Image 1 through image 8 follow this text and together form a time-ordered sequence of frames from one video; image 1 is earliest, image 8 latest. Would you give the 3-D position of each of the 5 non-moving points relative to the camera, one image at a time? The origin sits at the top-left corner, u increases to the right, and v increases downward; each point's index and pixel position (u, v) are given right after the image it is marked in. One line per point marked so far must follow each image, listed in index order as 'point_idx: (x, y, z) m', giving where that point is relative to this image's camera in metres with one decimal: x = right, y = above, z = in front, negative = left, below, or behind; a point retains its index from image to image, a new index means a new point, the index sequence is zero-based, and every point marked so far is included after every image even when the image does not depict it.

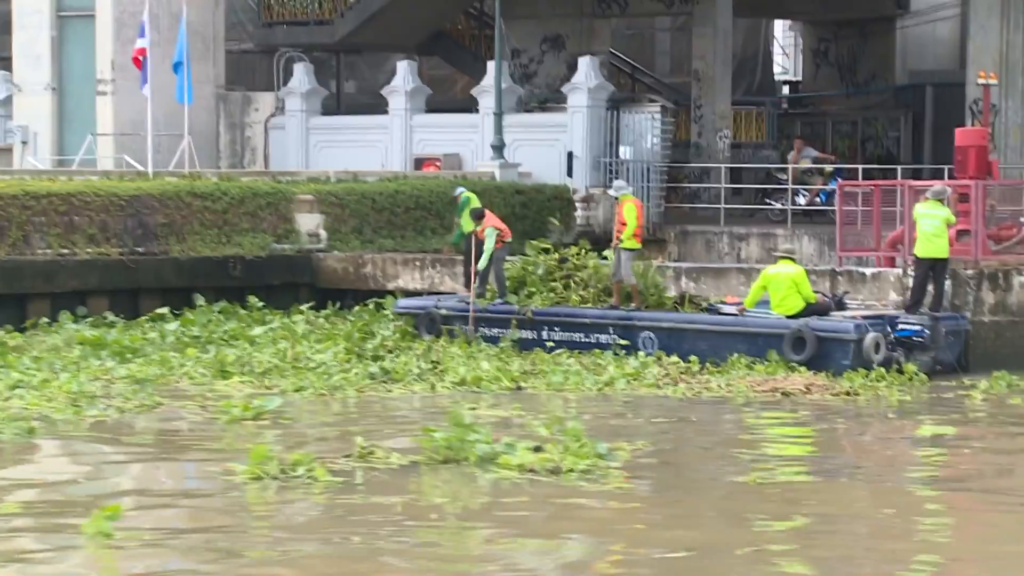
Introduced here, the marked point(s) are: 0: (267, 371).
0: (-1.9, -0.6, +17.3) m
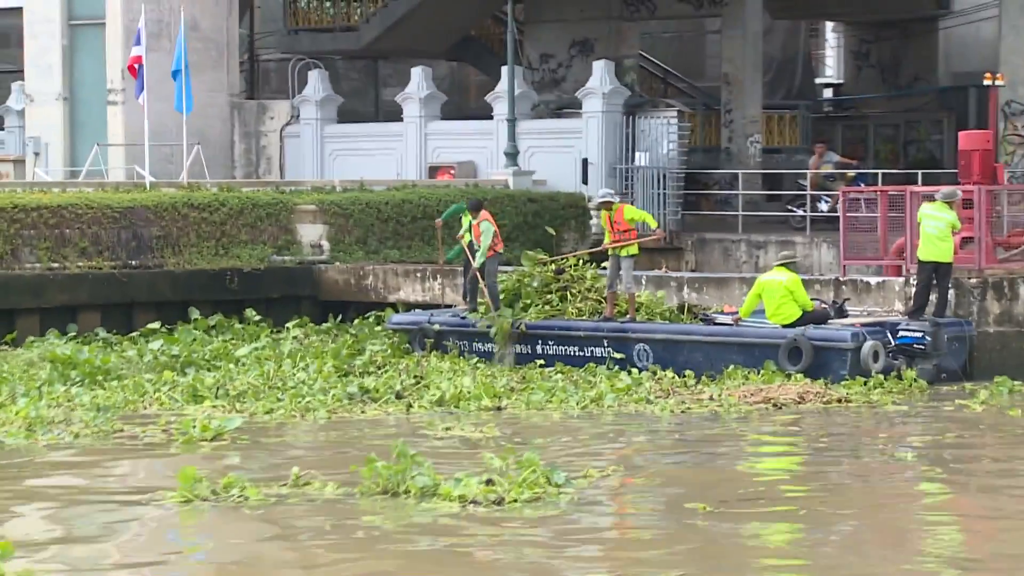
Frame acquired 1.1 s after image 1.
0: (-2.1, -0.8, +16.7) m
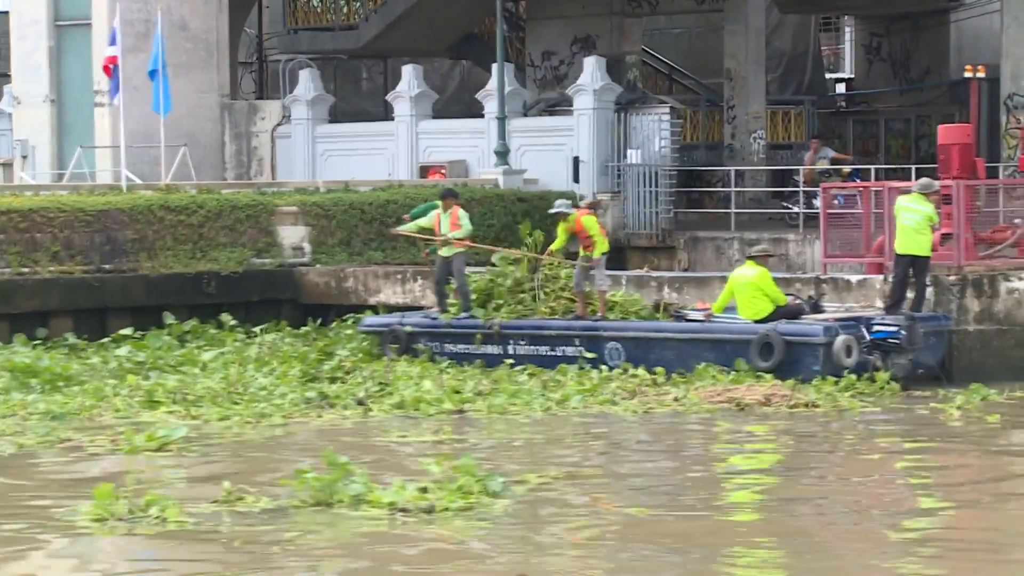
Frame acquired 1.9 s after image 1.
0: (-2.3, -0.8, +16.3) m
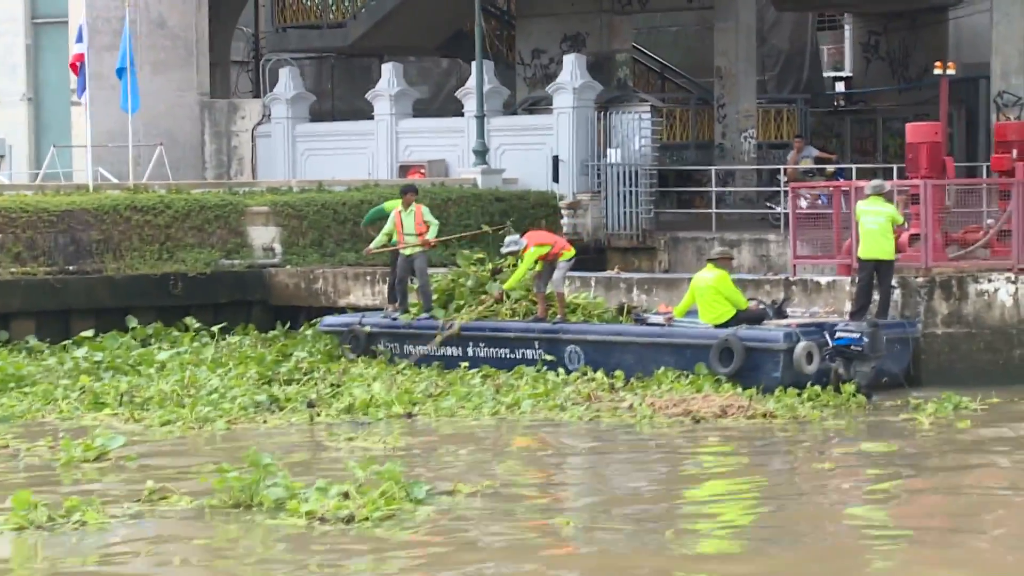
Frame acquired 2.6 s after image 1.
0: (-2.6, -0.8, +16.0) m
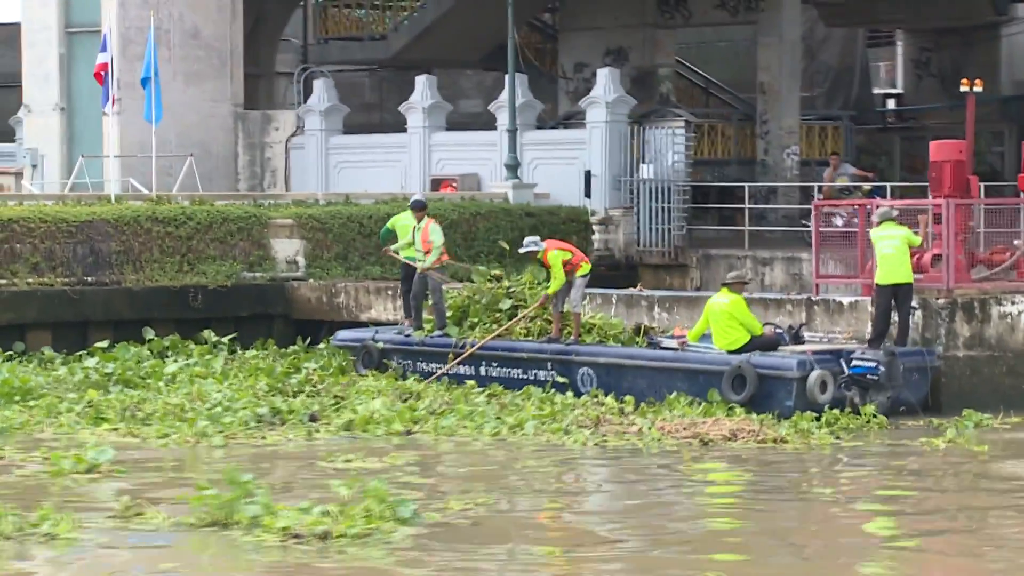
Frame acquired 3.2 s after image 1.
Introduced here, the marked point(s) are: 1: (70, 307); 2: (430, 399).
0: (-2.6, -0.9, +15.7) m
1: (-3.9, -0.2, +19.8) m
2: (-0.6, -0.8, +16.1) m
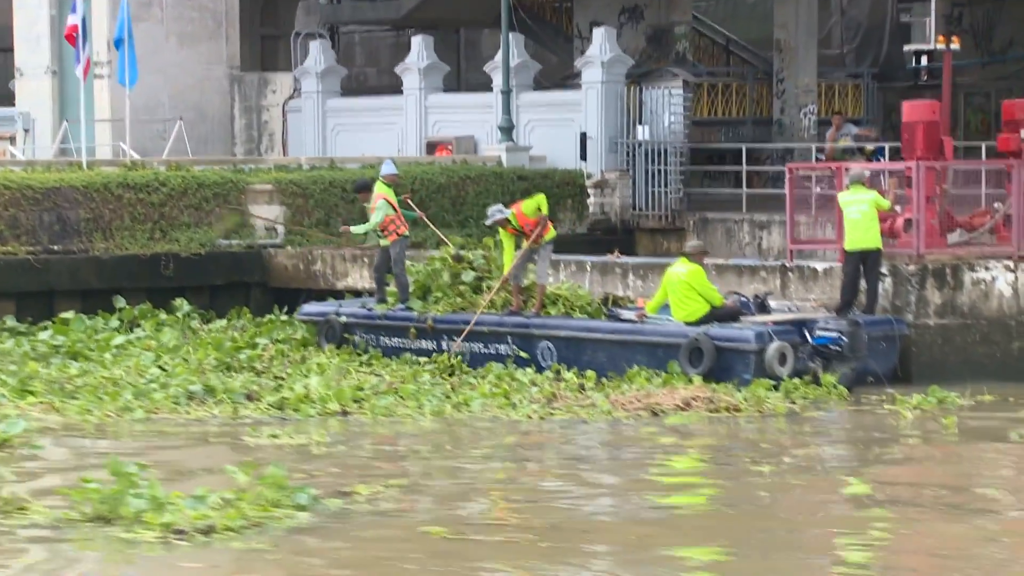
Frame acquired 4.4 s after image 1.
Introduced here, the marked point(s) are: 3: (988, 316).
0: (-2.9, -0.7, +15.2) m
1: (-4.1, +0.1, +19.3) m
2: (-0.9, -0.6, +15.5) m
3: (+3.3, -0.2, +15.5) m
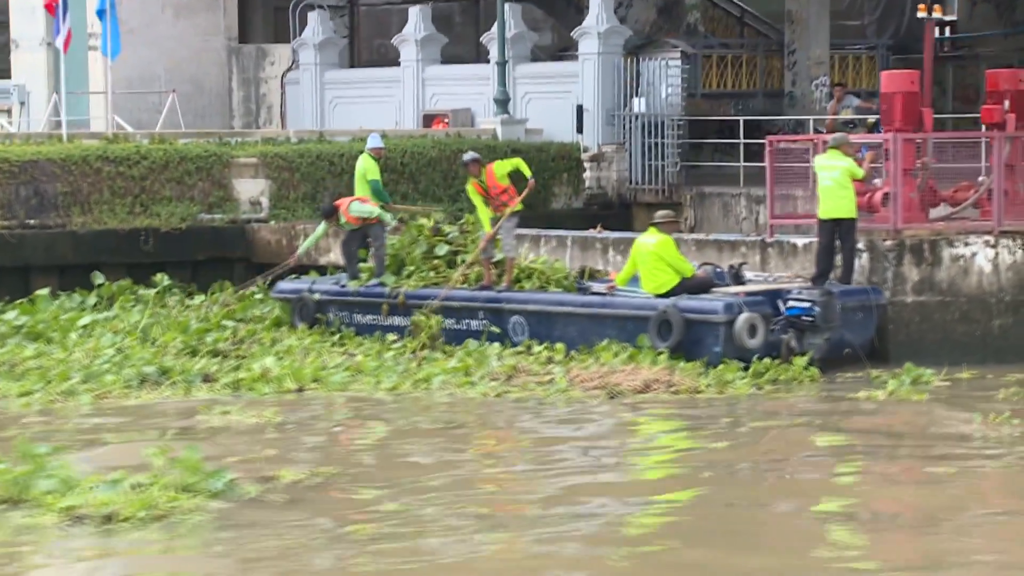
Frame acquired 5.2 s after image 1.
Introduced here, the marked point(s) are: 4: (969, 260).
0: (-3.2, -0.5, +14.8) m
1: (-4.3, +0.3, +19.0) m
2: (-1.1, -0.5, +15.1) m
3: (+3.1, 0.0, +15.0) m
4: (+3.1, +0.2, +14.9) m
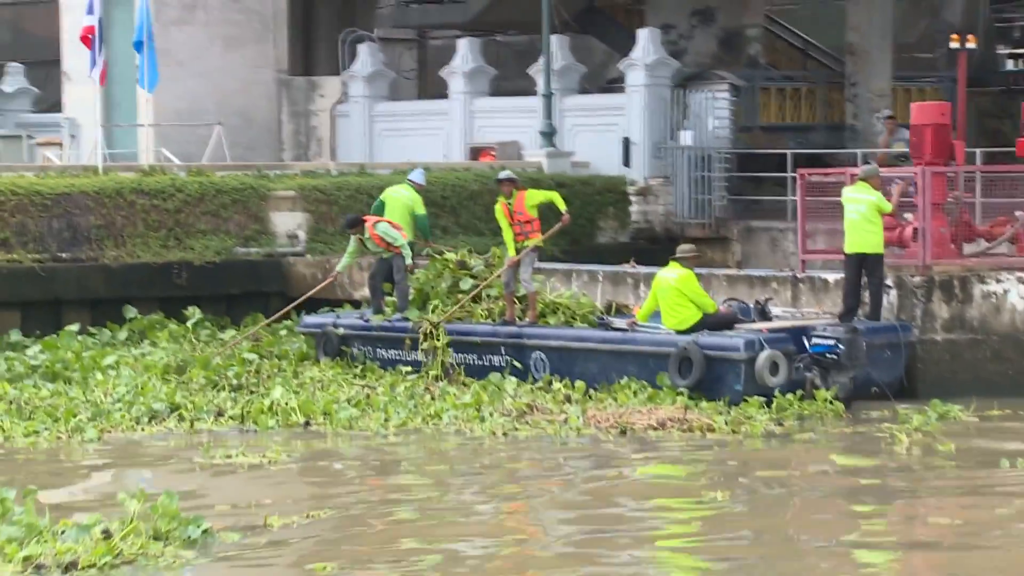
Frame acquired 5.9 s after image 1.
0: (-3.0, -0.7, +14.6) m
1: (-4.0, 0.0, +18.8) m
2: (-1.0, -0.7, +14.7) m
3: (+3.2, -0.3, +14.5) m
4: (+3.2, -0.1, +14.4) m
